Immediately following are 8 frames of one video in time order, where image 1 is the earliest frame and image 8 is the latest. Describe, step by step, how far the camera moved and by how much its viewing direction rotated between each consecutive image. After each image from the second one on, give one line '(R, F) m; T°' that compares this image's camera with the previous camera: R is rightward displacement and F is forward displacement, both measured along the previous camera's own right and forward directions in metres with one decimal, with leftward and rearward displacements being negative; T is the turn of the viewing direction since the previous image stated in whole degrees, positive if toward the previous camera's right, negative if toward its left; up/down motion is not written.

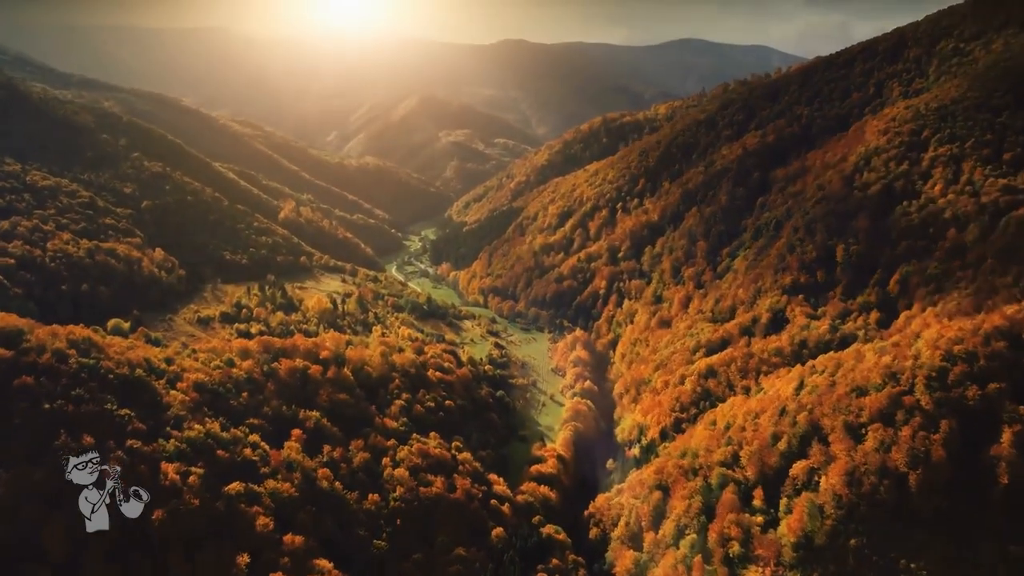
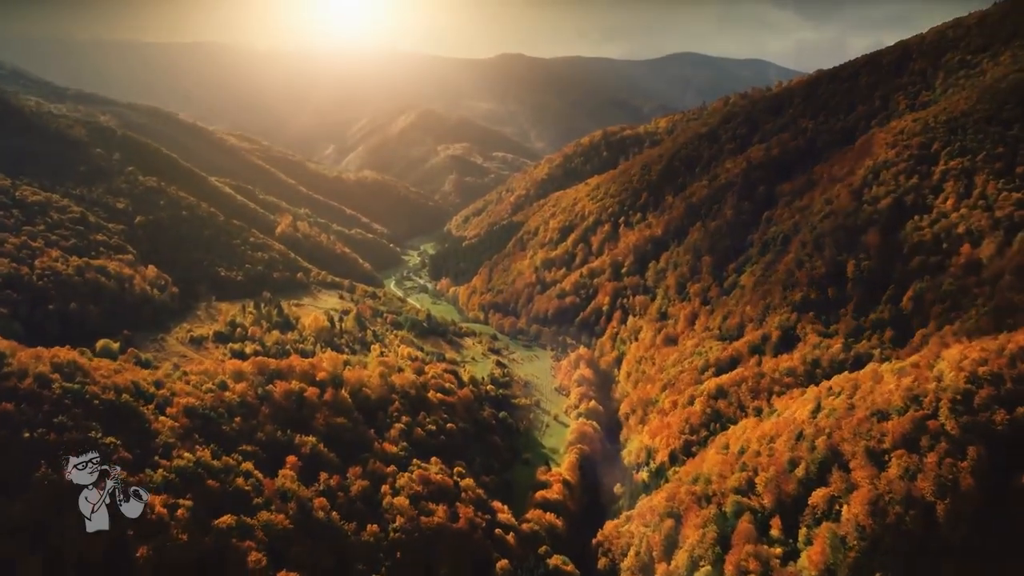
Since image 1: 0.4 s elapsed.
(-0.6, +2.2) m; 0°
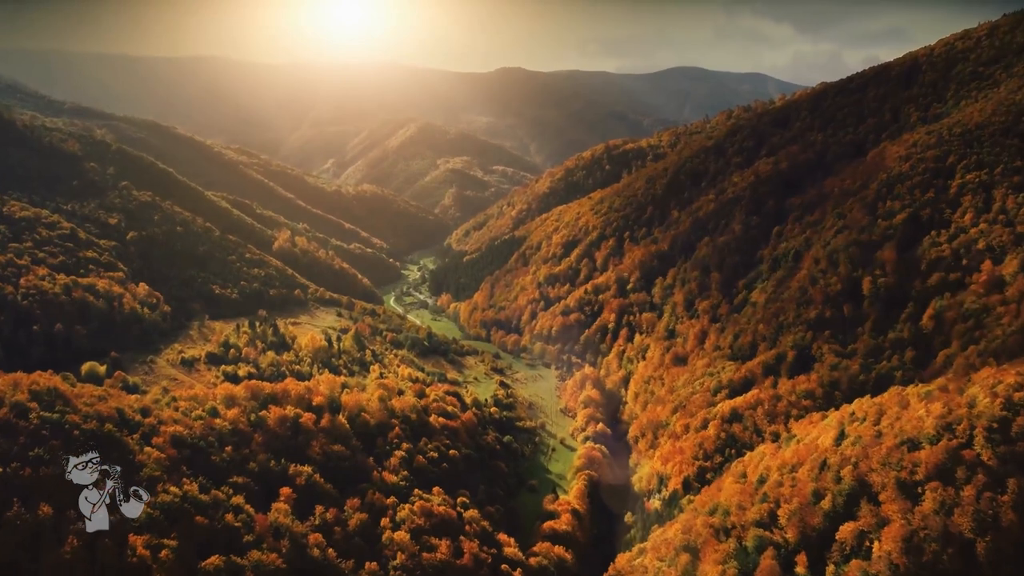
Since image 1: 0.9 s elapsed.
(-0.6, +2.7) m; 0°
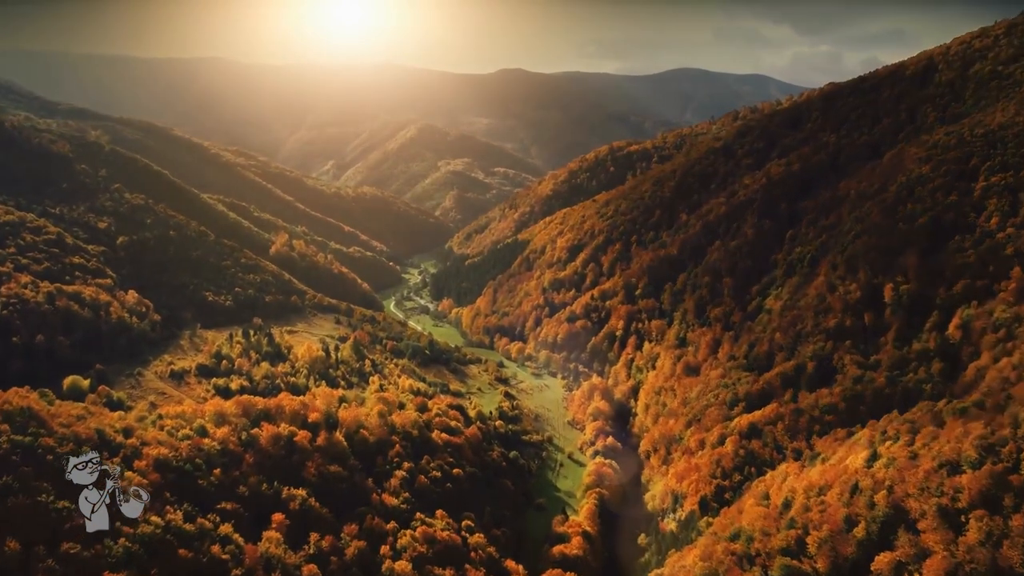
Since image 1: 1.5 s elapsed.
(-0.7, +3.4) m; 0°
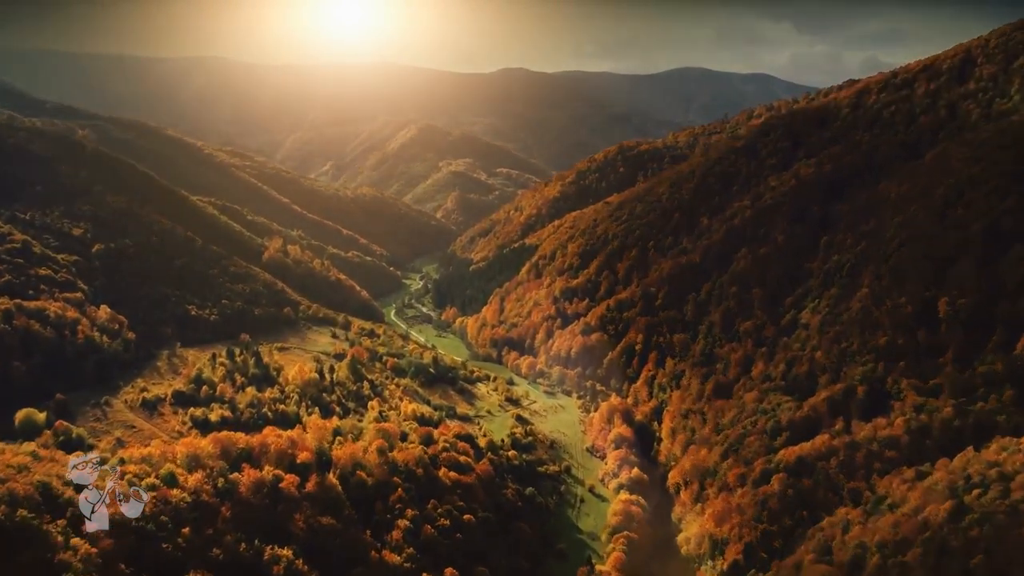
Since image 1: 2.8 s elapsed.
(-1.5, +7.4) m; 0°
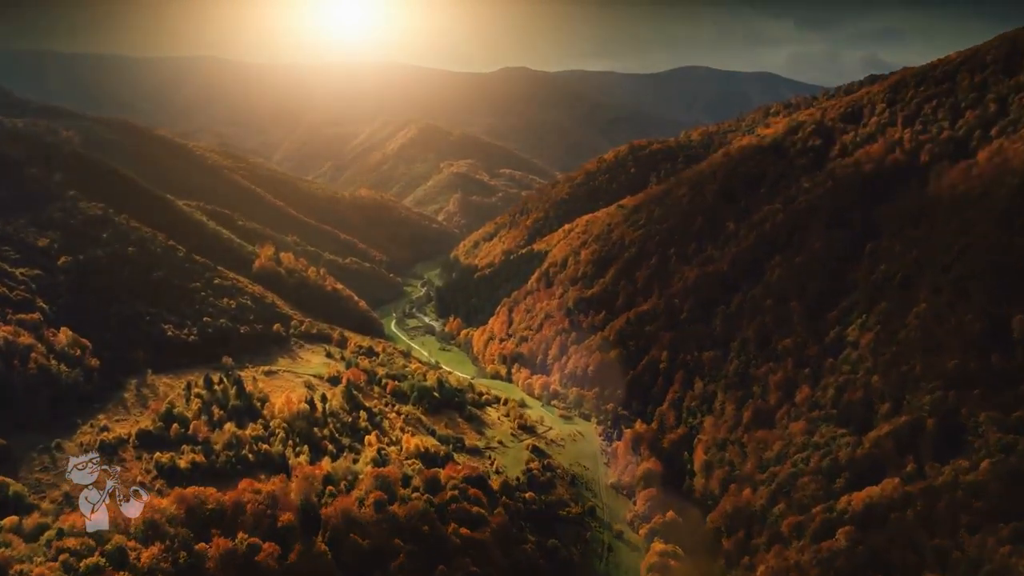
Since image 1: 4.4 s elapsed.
(-1.5, +8.1) m; 0°
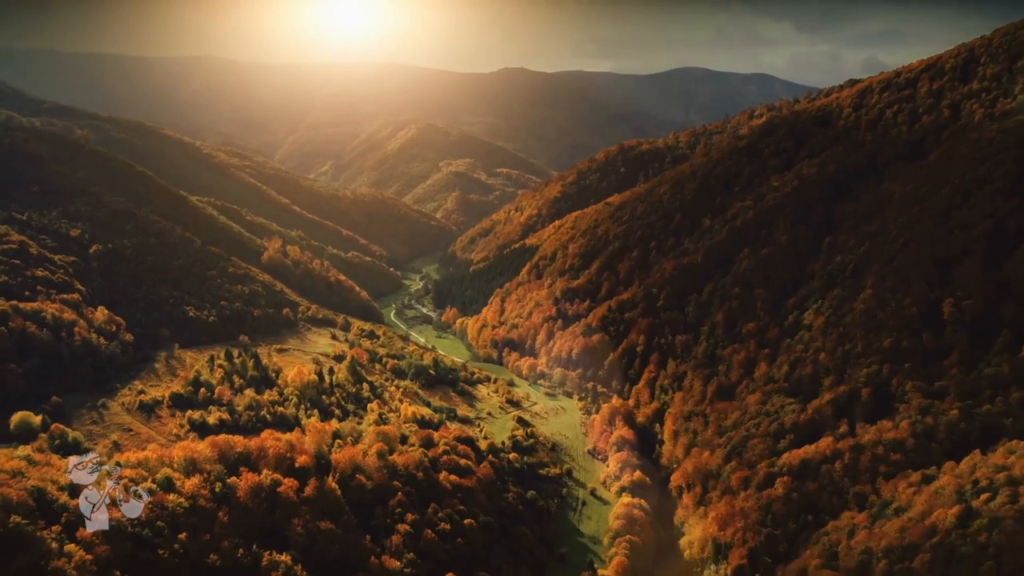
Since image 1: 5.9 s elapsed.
(+1.4, -7.5) m; 0°
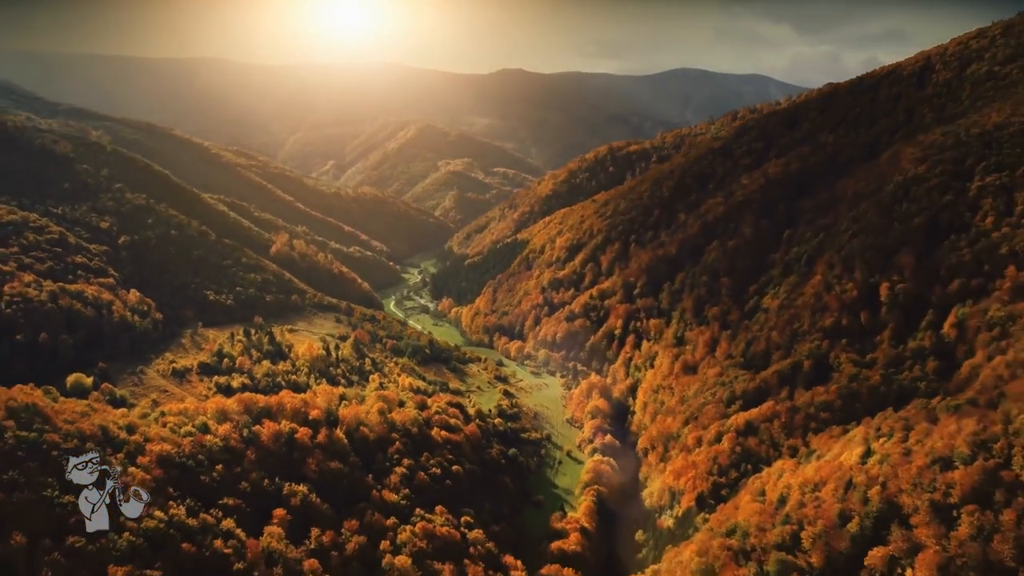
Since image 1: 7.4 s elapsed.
(+1.8, -8.6) m; 0°
